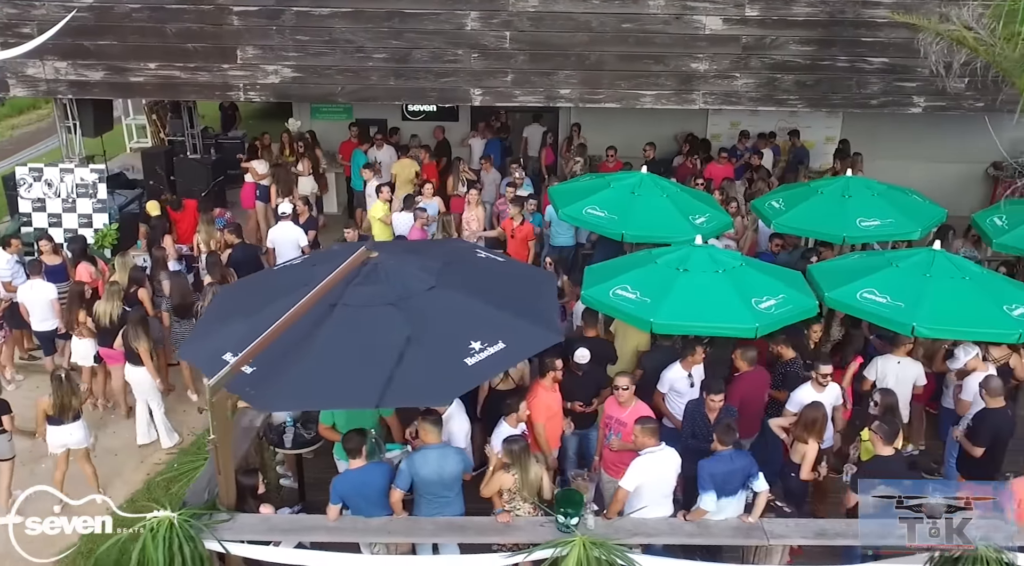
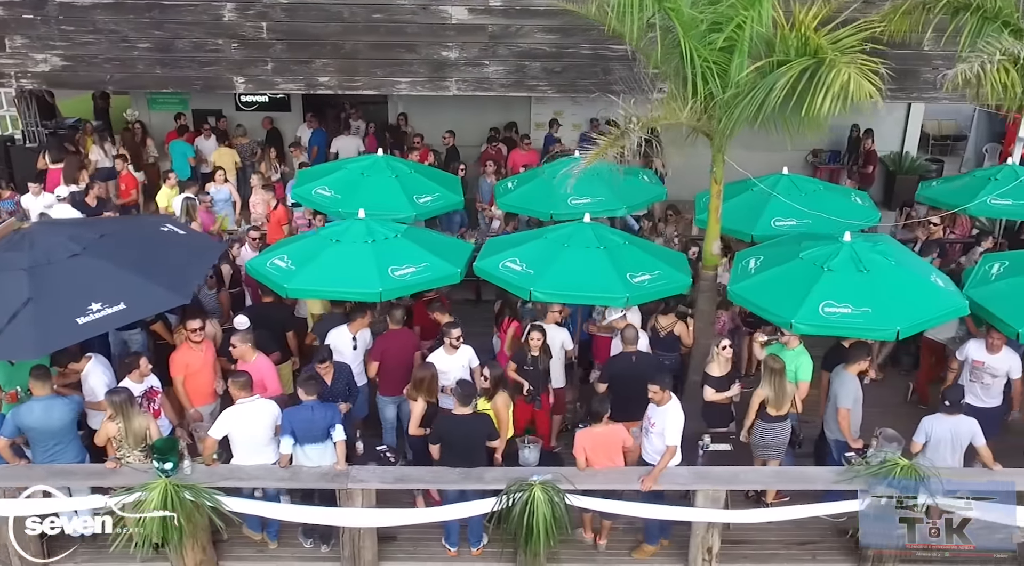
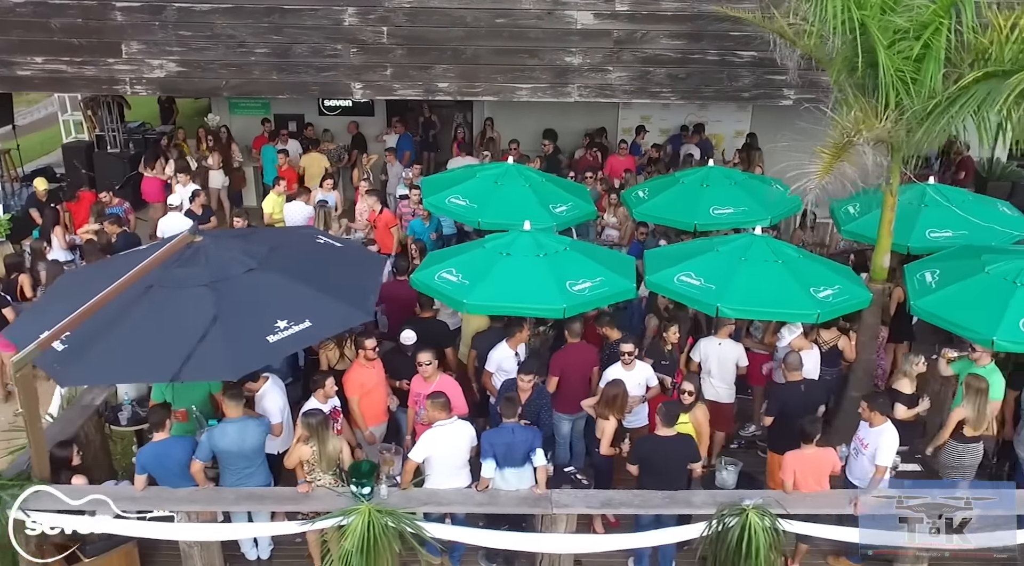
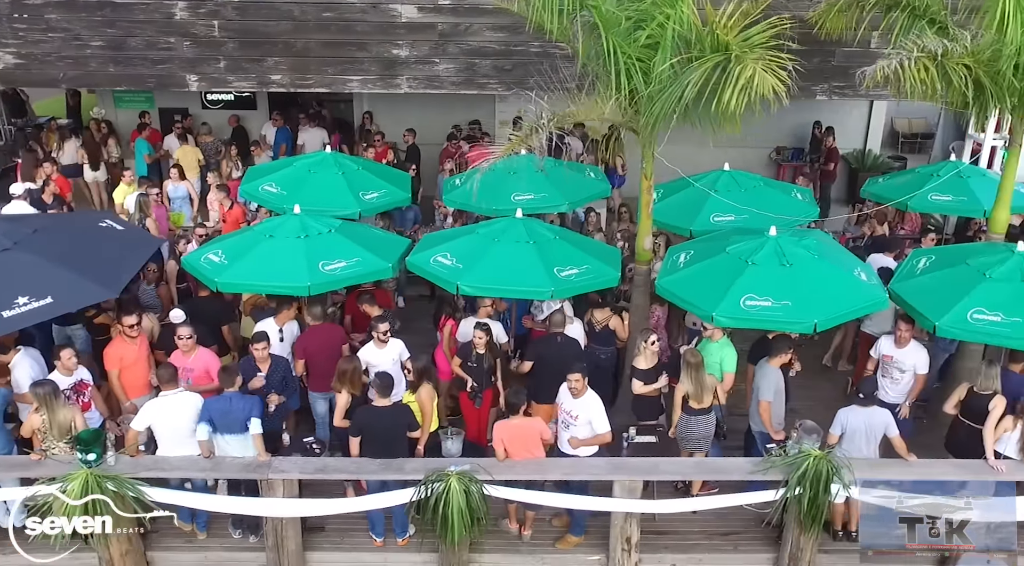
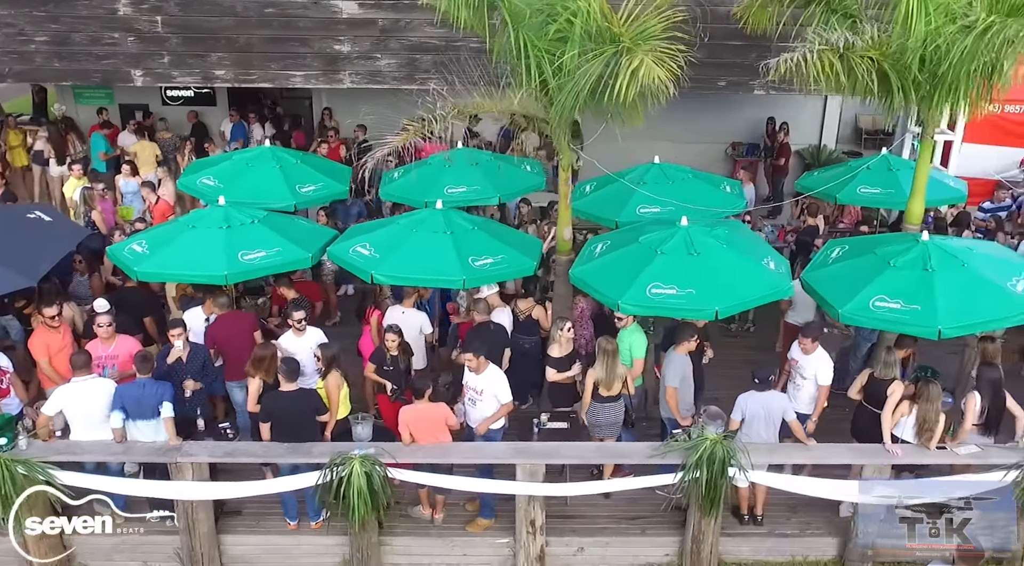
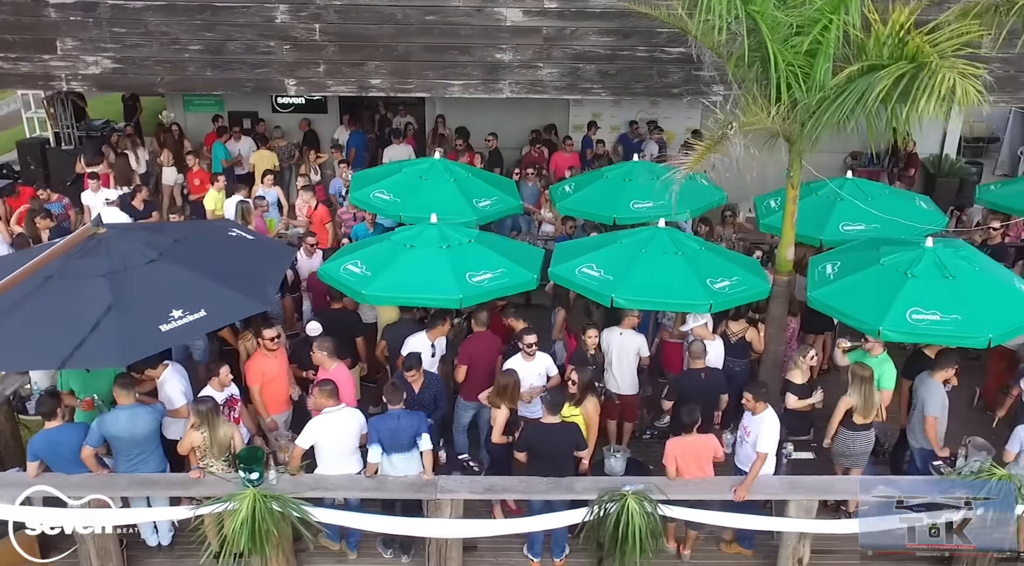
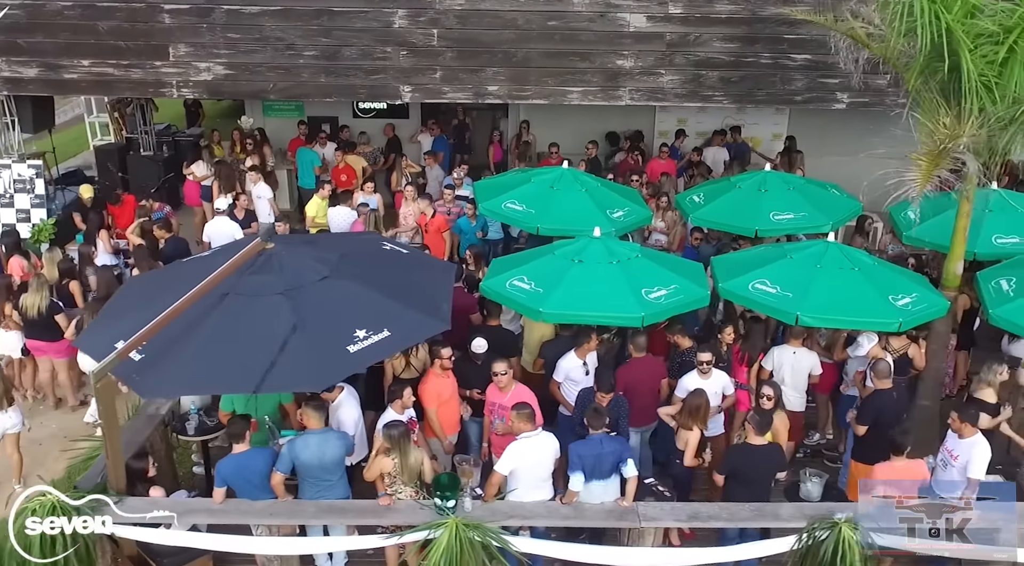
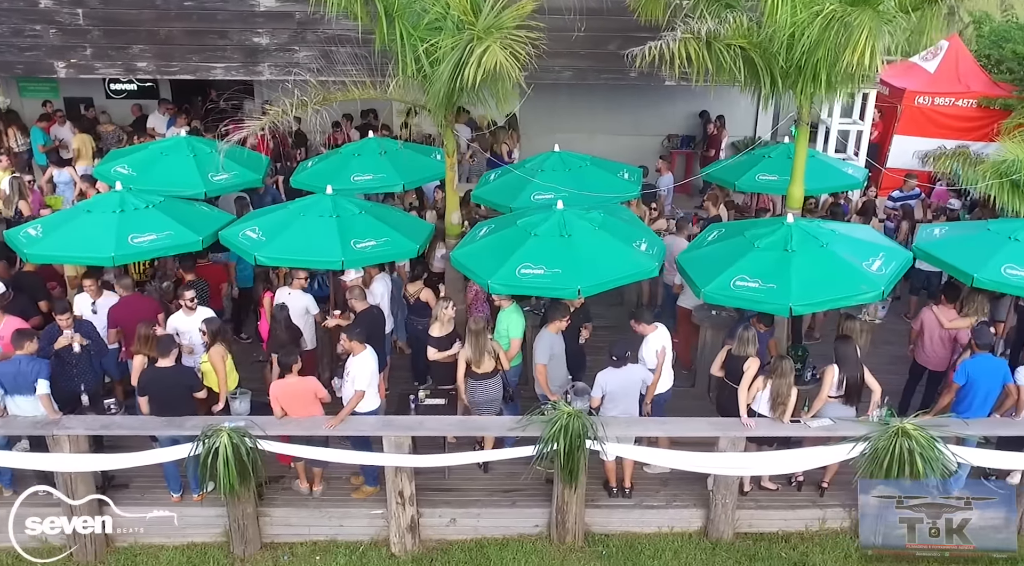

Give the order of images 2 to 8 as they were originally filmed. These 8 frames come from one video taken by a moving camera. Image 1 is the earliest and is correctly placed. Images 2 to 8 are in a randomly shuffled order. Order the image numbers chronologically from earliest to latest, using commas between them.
7, 3, 6, 2, 4, 5, 8
